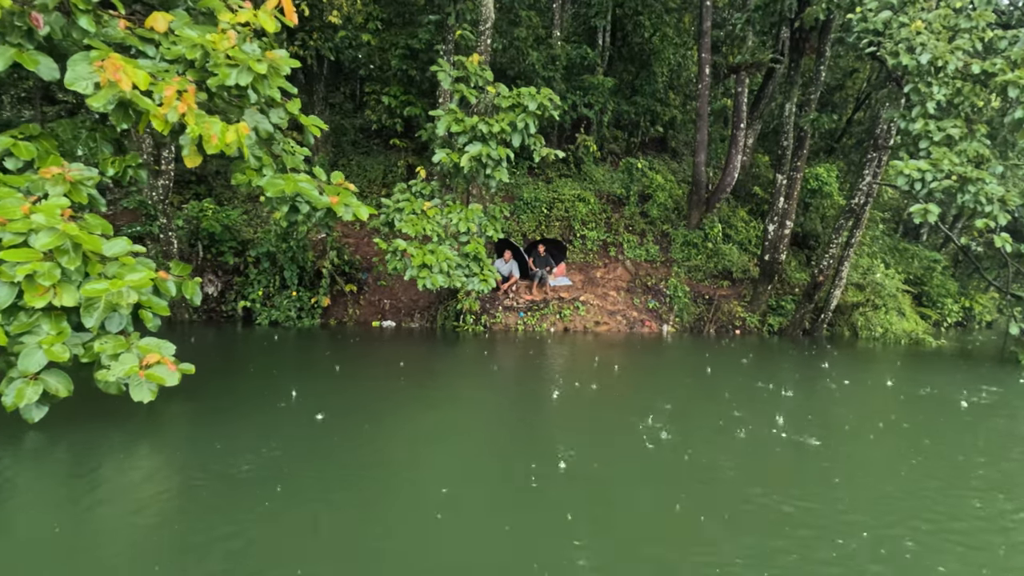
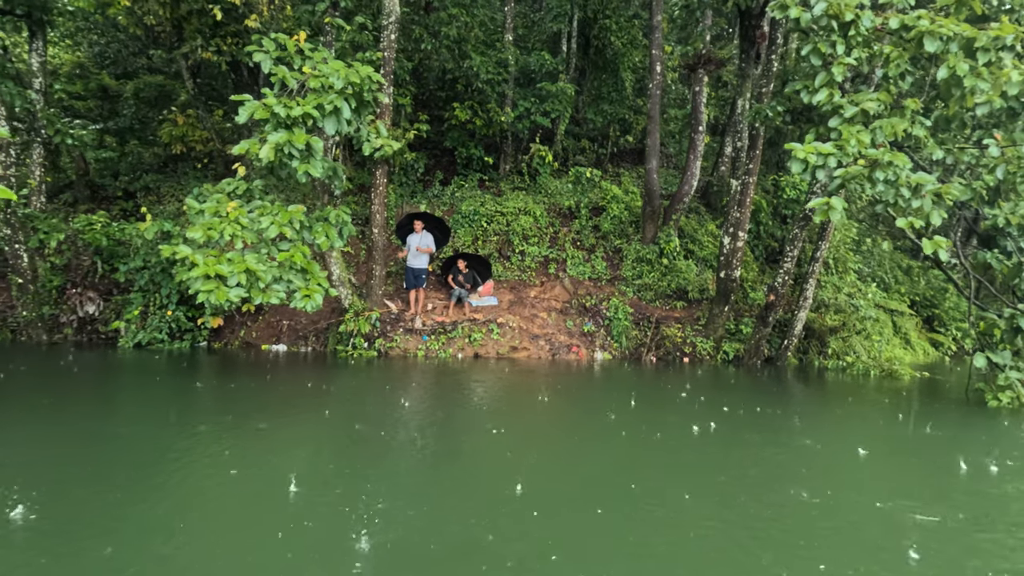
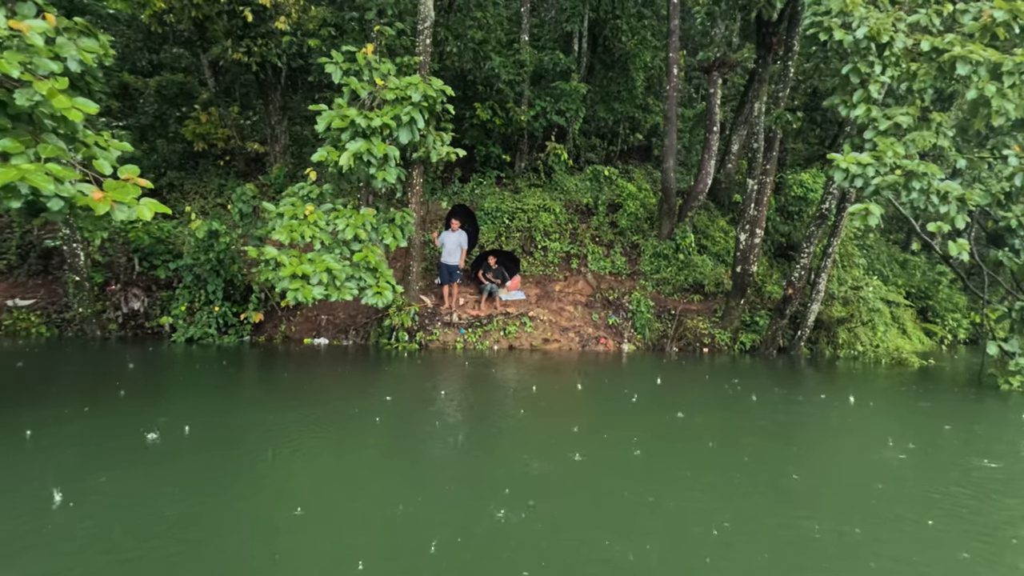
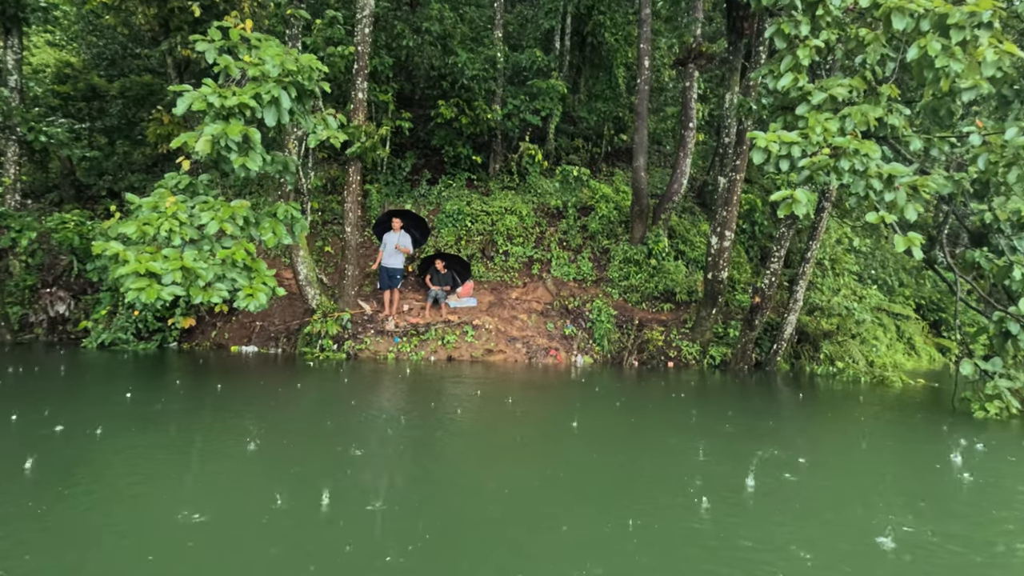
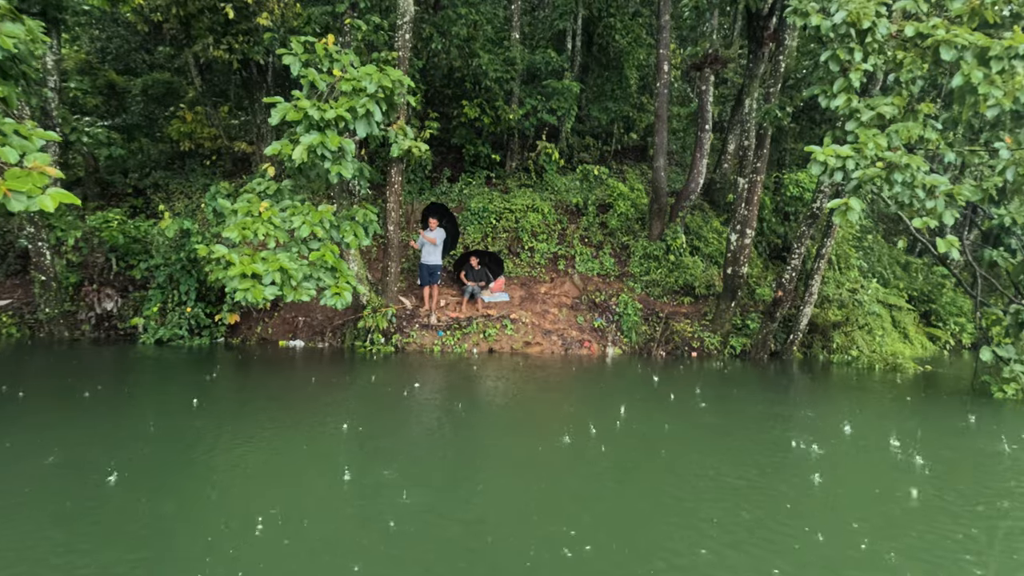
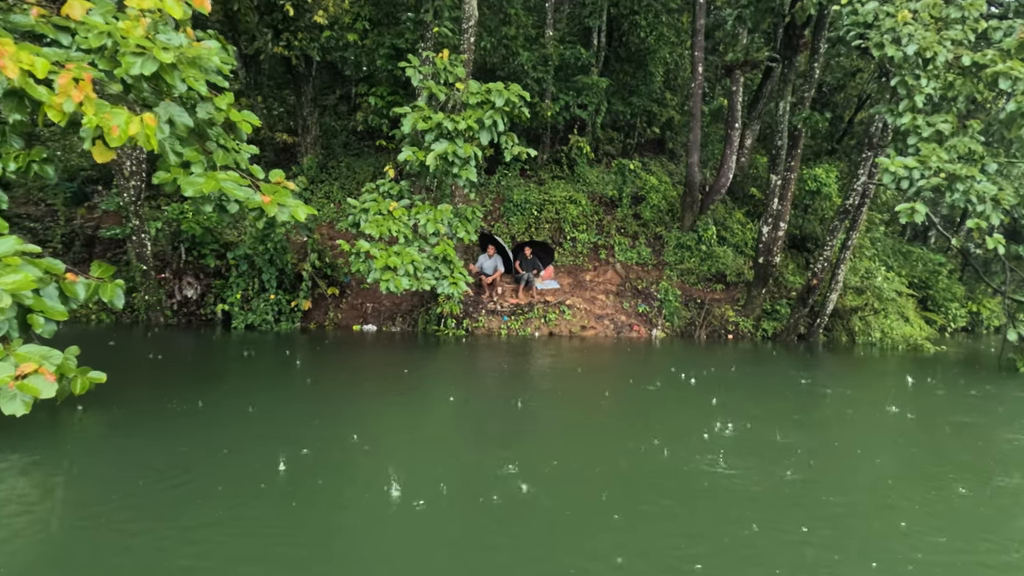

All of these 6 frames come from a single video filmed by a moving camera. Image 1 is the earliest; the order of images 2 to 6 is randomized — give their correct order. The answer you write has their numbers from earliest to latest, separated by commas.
6, 3, 5, 2, 4
